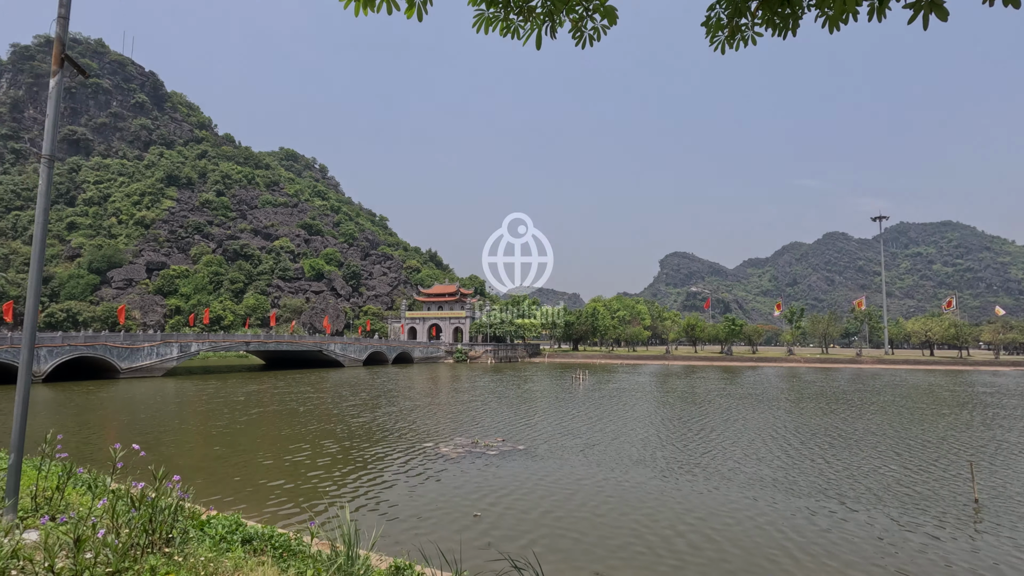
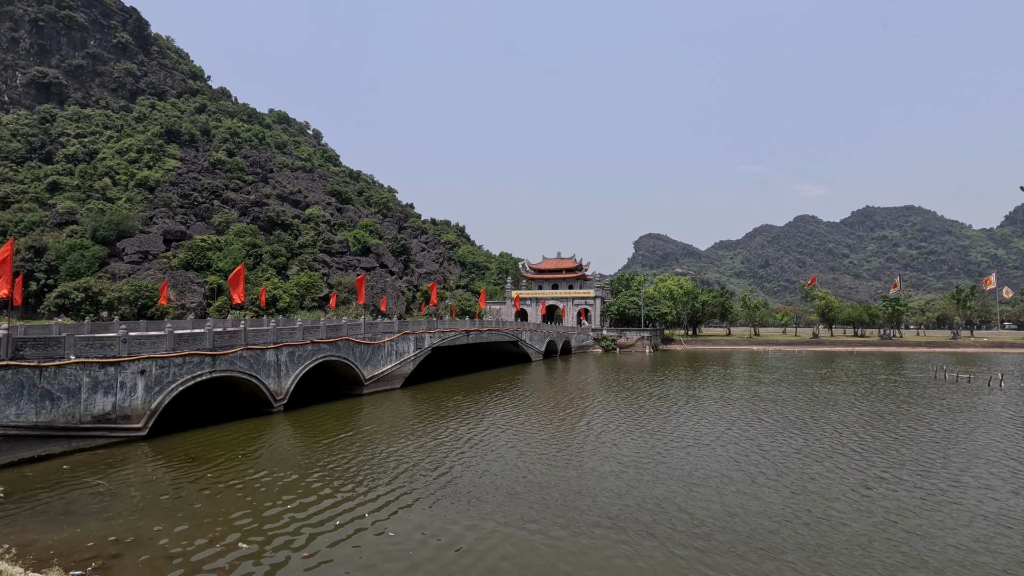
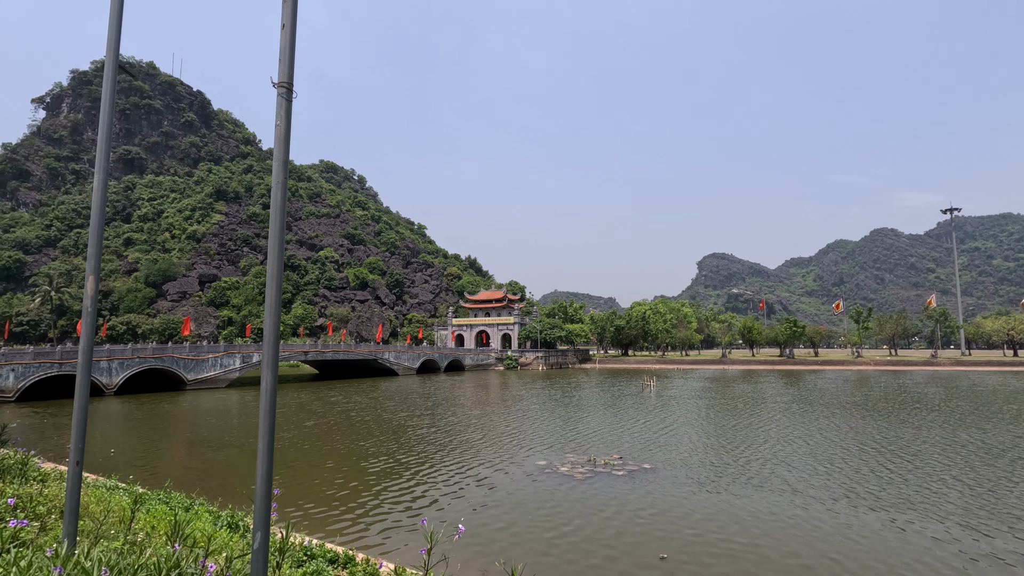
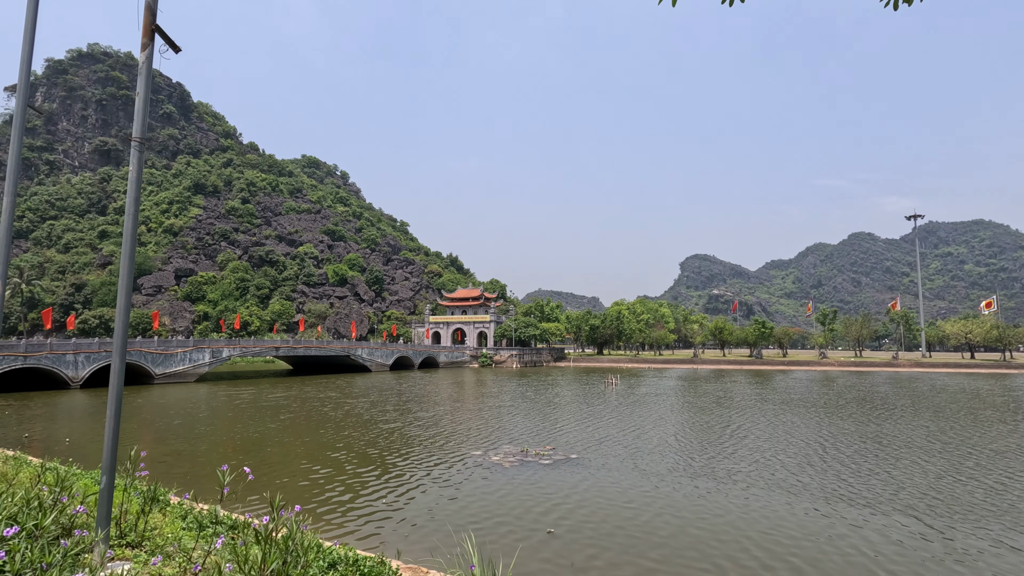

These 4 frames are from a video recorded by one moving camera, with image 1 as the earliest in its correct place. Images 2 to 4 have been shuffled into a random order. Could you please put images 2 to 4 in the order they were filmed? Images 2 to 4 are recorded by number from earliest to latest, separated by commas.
4, 3, 2
